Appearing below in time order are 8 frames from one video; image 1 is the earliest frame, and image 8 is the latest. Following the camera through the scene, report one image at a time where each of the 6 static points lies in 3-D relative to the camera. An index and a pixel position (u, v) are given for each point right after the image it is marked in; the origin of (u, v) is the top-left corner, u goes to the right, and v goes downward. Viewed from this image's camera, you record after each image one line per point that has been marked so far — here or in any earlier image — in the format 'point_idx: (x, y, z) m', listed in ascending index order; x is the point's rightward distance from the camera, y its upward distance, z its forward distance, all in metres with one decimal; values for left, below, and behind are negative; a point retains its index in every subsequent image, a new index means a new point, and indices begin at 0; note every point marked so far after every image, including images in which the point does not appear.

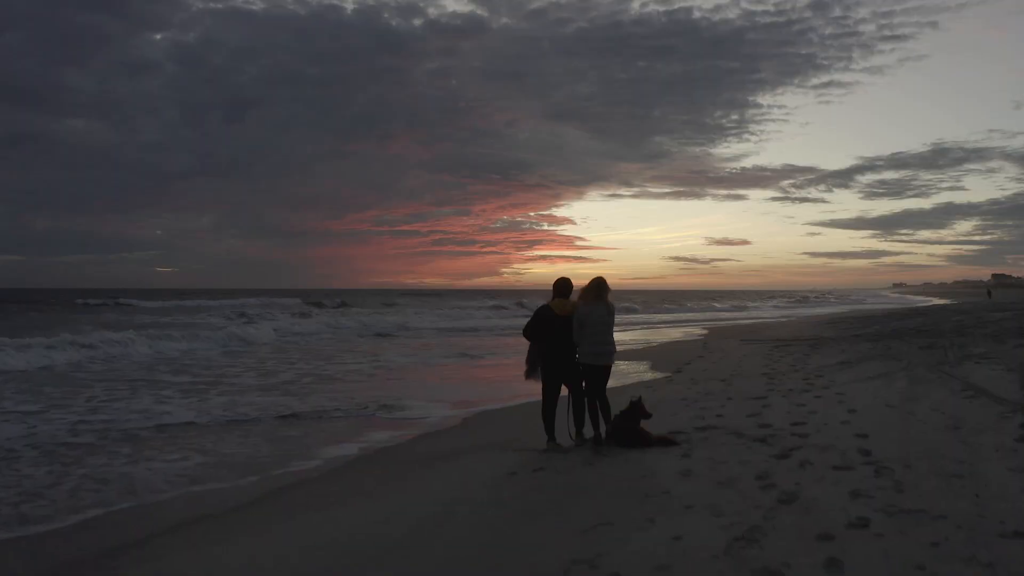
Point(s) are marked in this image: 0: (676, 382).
0: (+1.4, -0.8, +5.1) m
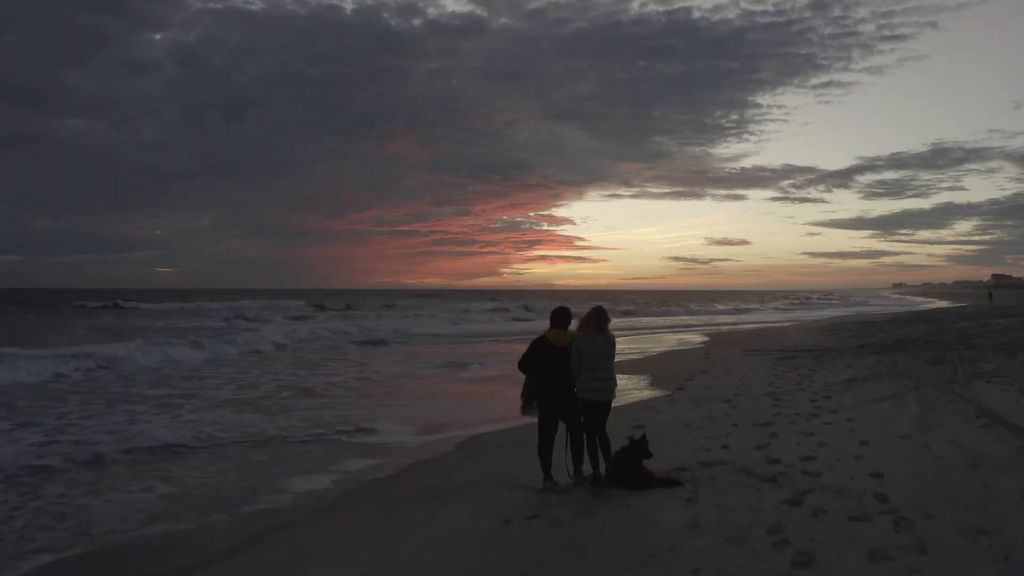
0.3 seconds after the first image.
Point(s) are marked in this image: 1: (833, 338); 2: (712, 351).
0: (+1.4, -0.9, +5.0) m
1: (+5.4, -0.9, +10.3) m
2: (+3.0, -1.0, +9.2) m
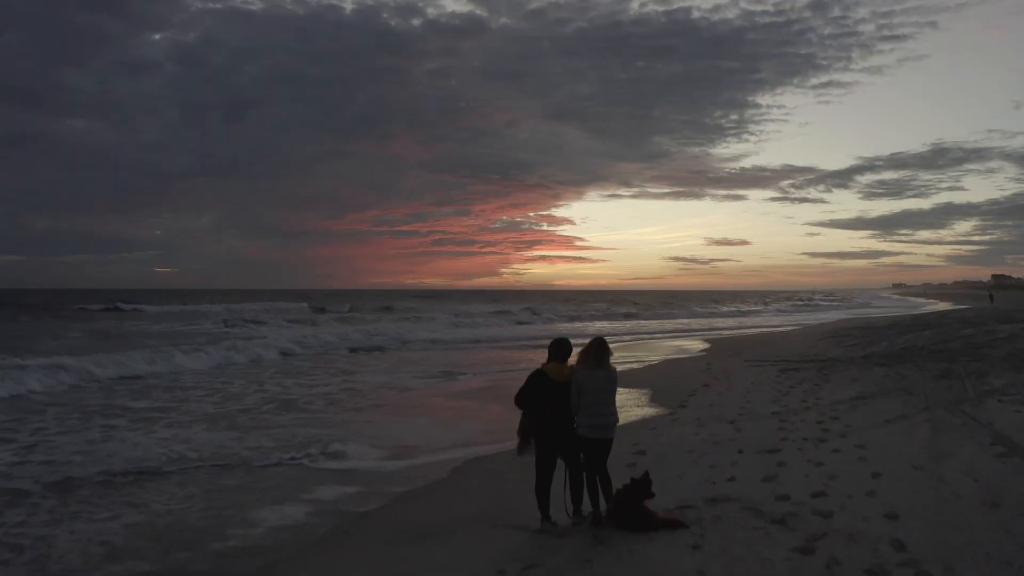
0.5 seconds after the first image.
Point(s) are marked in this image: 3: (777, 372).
0: (+1.3, -1.0, +4.8) m
1: (+5.3, -1.0, +10.1) m
2: (+2.9, -1.1, +8.9) m
3: (+3.1, -1.0, +7.2) m
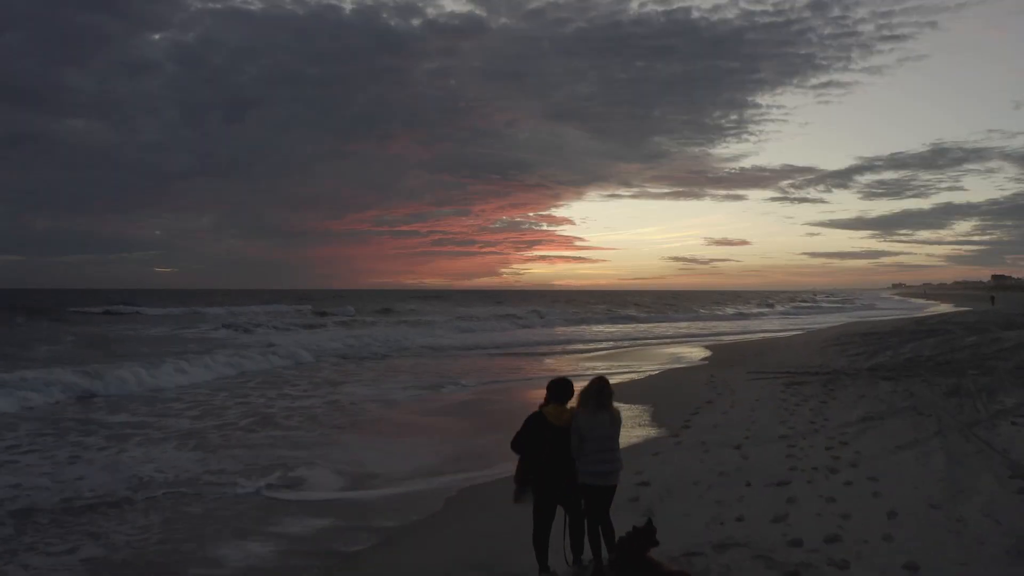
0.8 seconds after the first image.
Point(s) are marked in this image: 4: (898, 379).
0: (+1.3, -1.2, +4.6) m
1: (+5.3, -1.1, +10.0) m
2: (+2.9, -1.2, +8.8) m
3: (+3.1, -1.1, +7.1) m
4: (+4.5, -1.0, +7.1) m
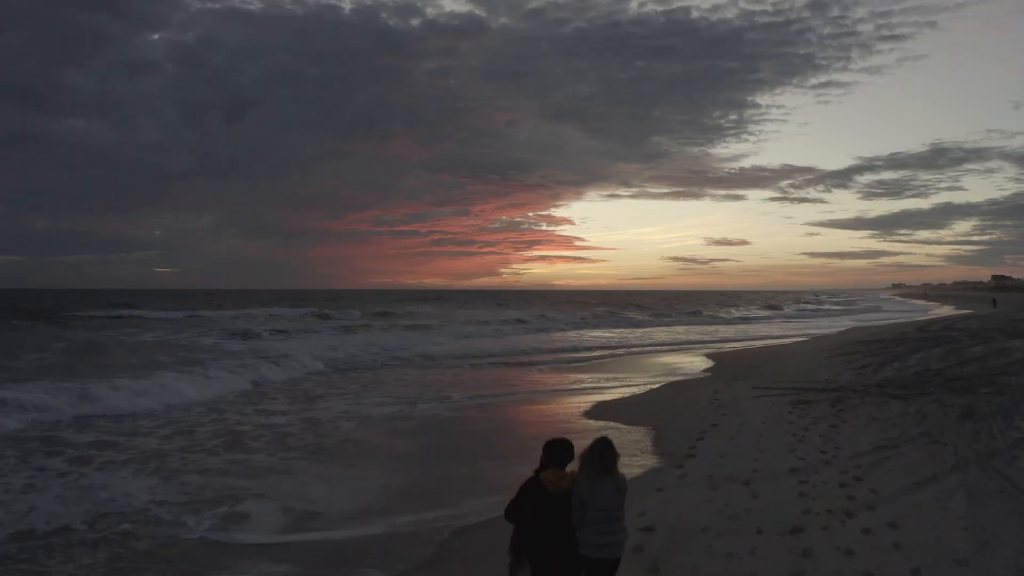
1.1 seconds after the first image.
0: (+1.2, -1.4, +4.4) m
1: (+5.3, -1.3, +9.8) m
2: (+2.9, -1.4, +8.6) m
3: (+3.1, -1.3, +6.9) m
4: (+4.4, -1.2, +6.9) m
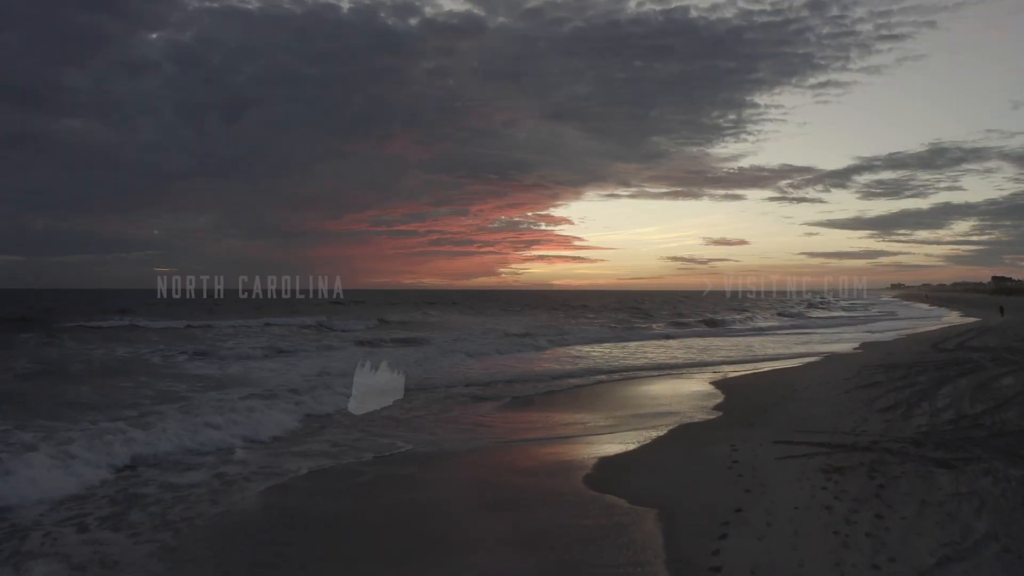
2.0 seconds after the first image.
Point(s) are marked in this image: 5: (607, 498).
0: (+1.2, -1.9, +3.5) m
1: (+5.2, -1.8, +8.9) m
2: (+2.8, -1.9, +7.7) m
3: (+3.0, -1.8, +6.0) m
4: (+4.3, -1.8, +6.0) m
5: (+1.0, -2.0, +6.0) m
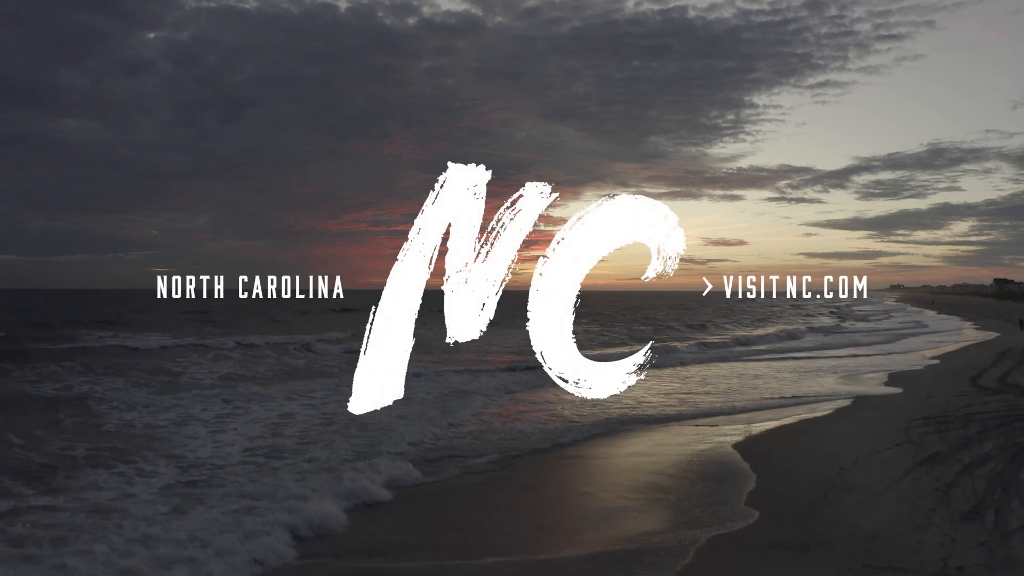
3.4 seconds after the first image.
0: (+1.0, -2.8, +1.5) m
1: (+4.9, -2.7, +6.9) m
2: (+2.6, -2.8, +5.7) m
3: (+2.8, -2.7, +4.0) m
4: (+4.1, -2.6, +4.0) m
5: (+0.7, -2.9, +4.0) m
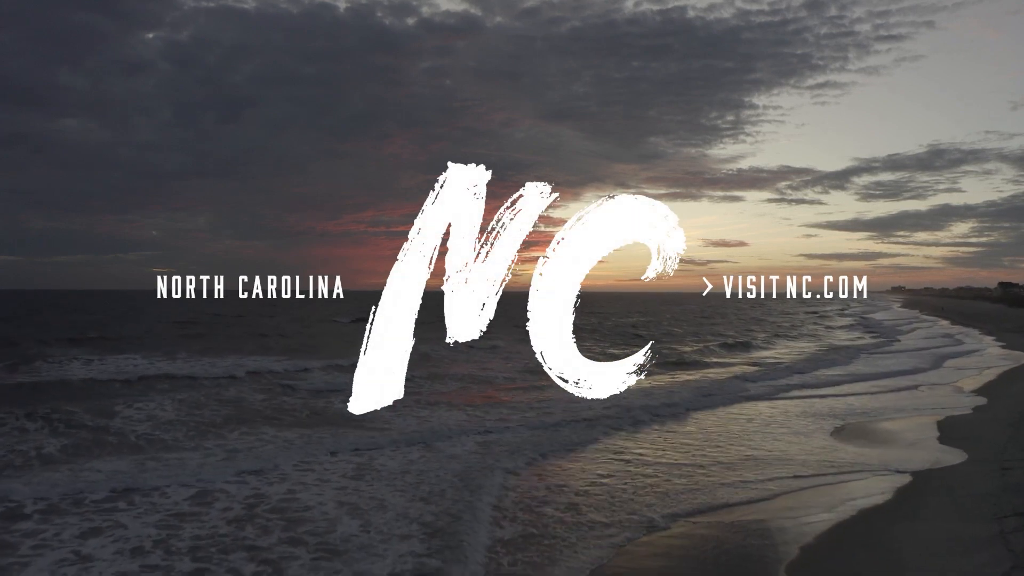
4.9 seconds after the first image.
0: (+0.8, -3.8, -1.0) m
1: (+4.8, -3.8, +4.4) m
2: (+2.4, -3.9, +3.2) m
3: (+2.6, -3.8, +1.5) m
4: (+4.0, -3.7, +1.5) m
5: (+0.6, -4.0, +1.5) m
